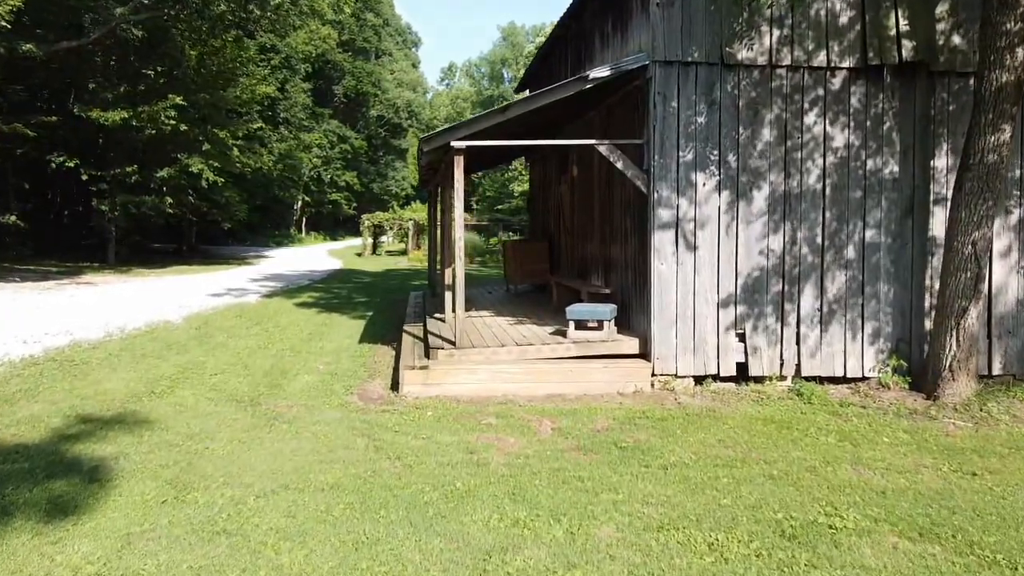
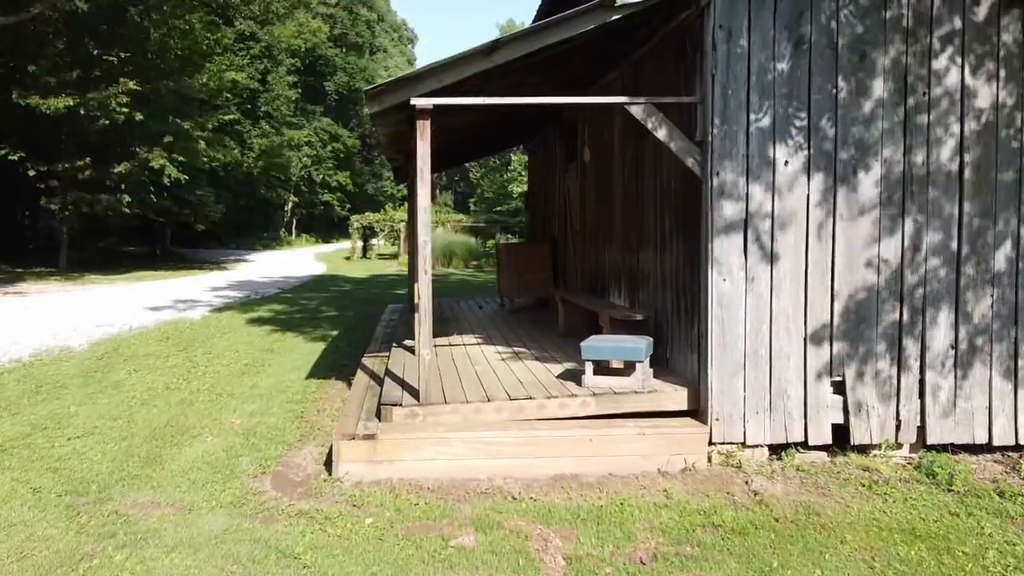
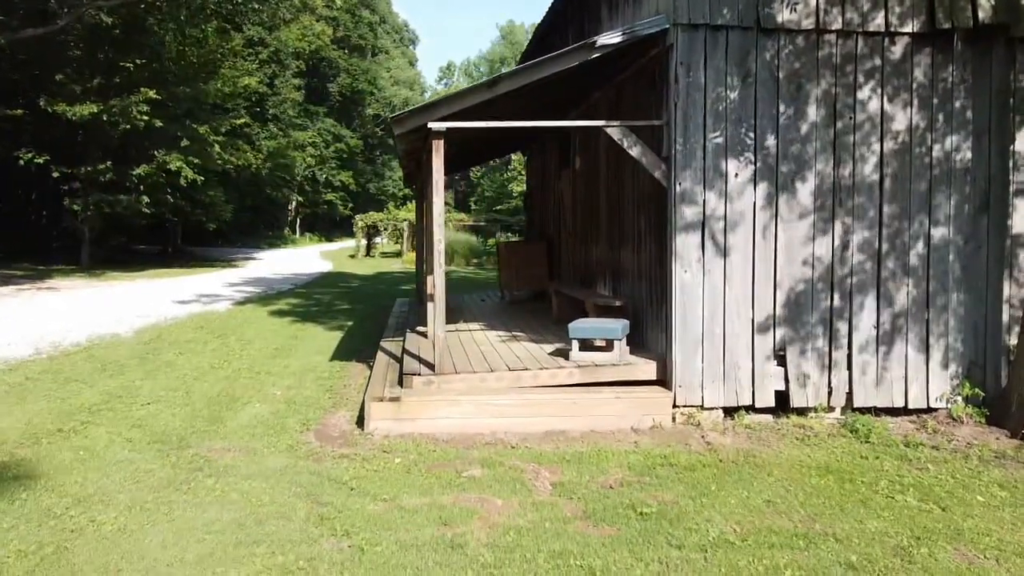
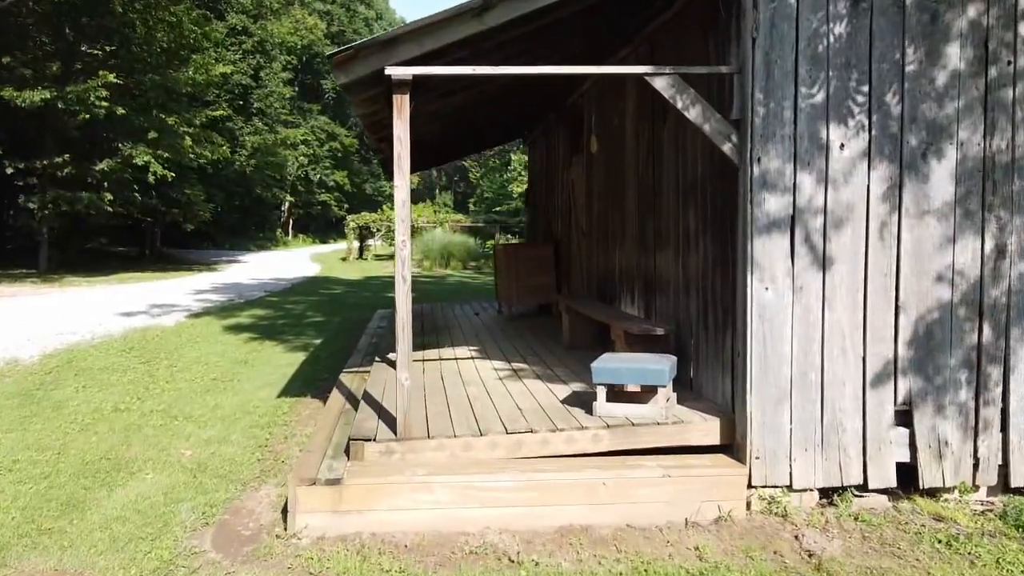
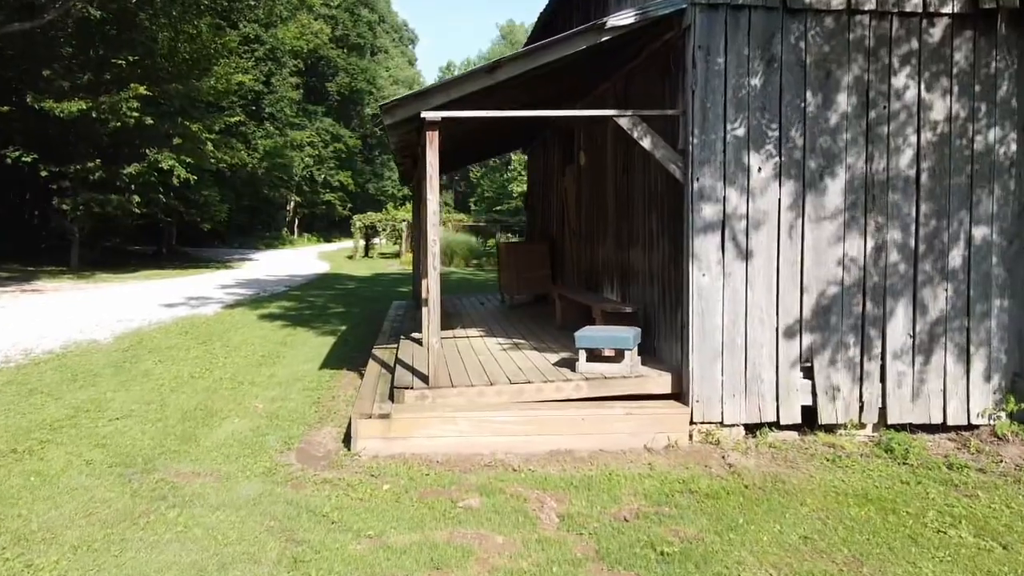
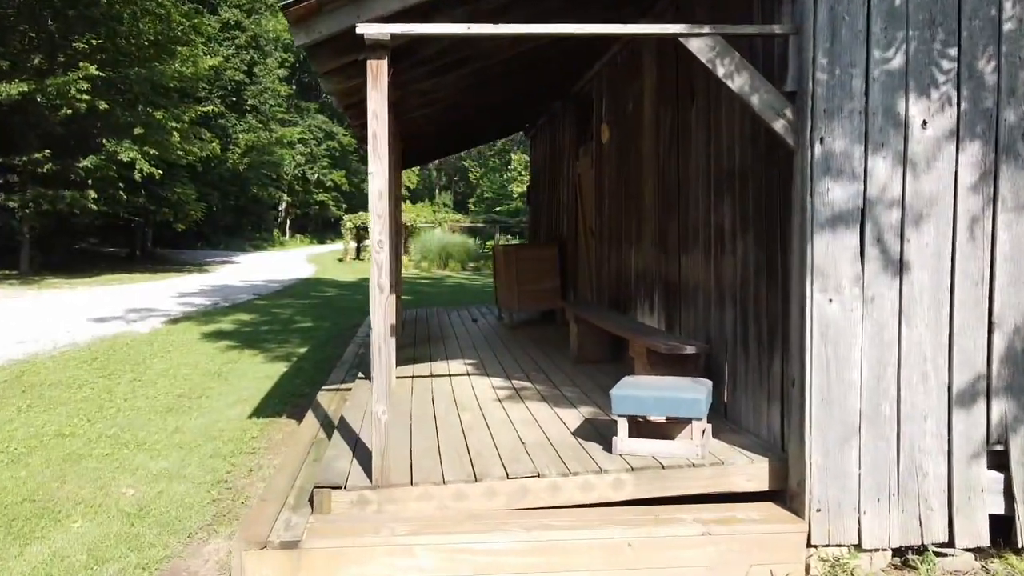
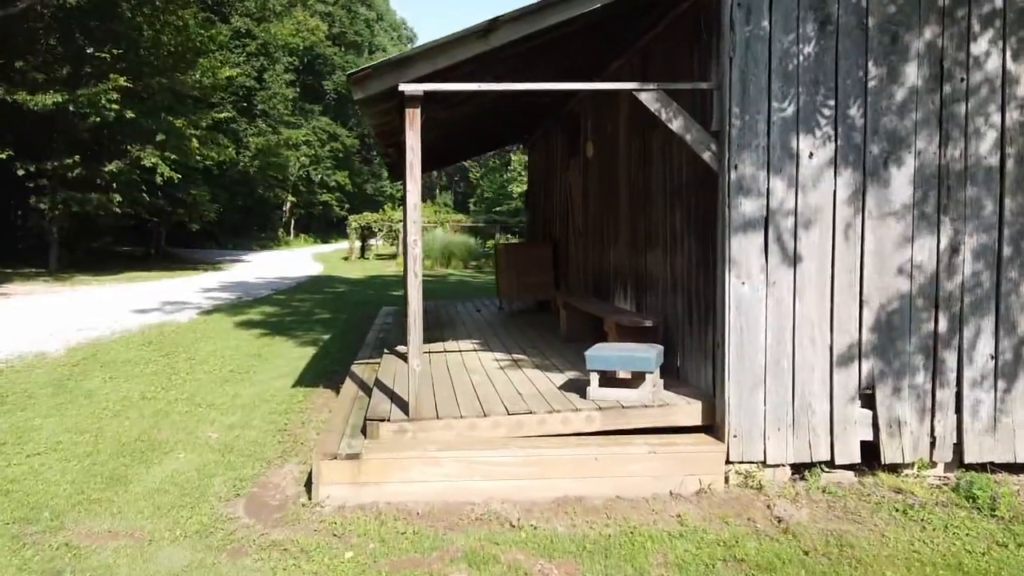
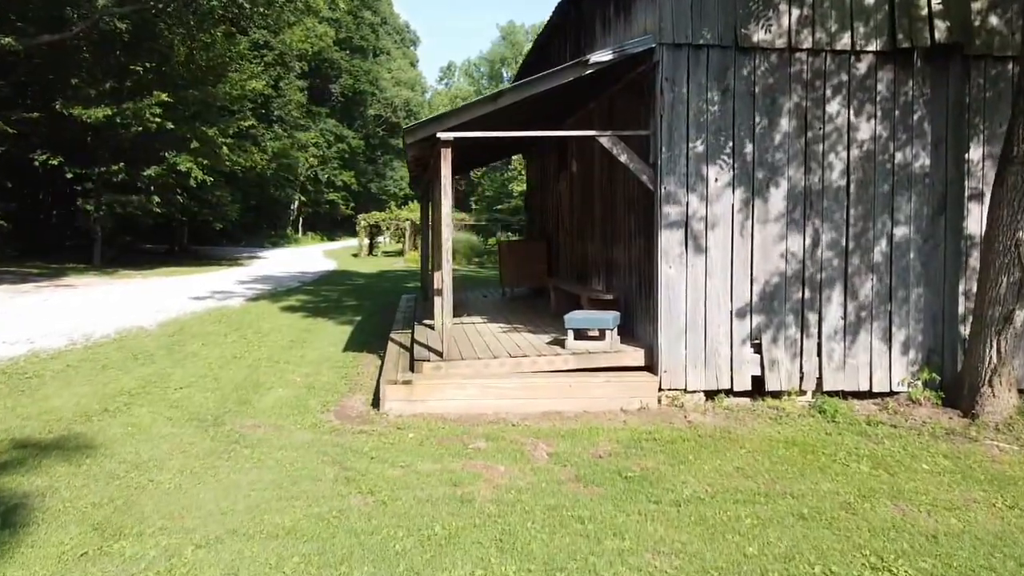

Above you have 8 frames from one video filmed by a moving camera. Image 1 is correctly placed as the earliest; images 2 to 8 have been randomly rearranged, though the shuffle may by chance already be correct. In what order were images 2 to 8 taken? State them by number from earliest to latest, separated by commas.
8, 3, 5, 2, 7, 4, 6
